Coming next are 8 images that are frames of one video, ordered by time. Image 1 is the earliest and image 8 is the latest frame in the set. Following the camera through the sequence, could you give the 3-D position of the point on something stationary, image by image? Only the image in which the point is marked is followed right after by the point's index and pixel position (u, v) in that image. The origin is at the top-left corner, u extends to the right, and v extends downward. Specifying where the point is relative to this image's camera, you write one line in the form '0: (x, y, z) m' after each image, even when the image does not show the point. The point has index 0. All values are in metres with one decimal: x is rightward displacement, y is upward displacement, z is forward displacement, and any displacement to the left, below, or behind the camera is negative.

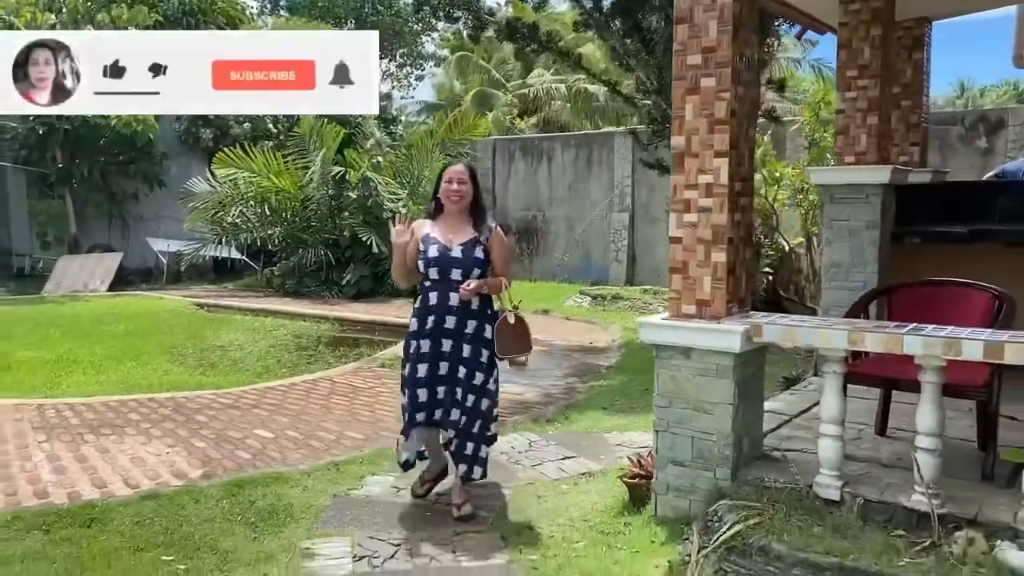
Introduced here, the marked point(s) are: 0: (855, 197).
0: (+2.2, +0.6, +5.7) m
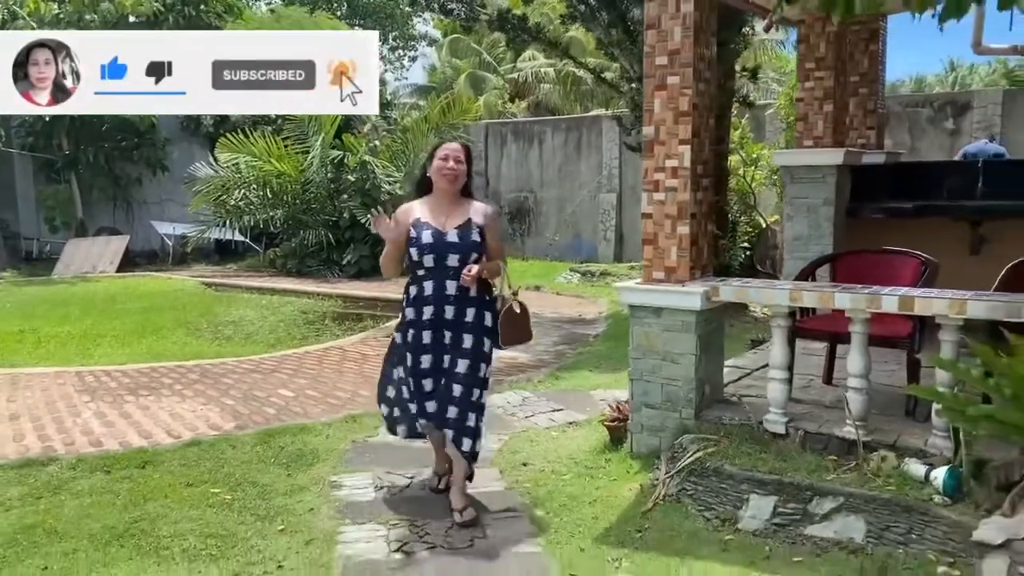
0: (+2.2, +0.8, +6.3) m
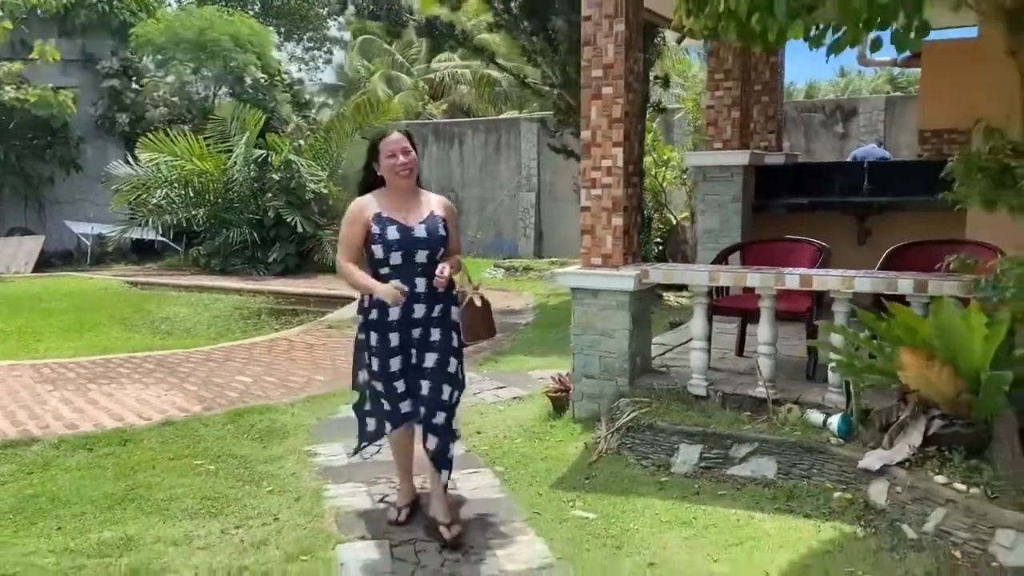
0: (+1.7, +0.9, +7.1) m
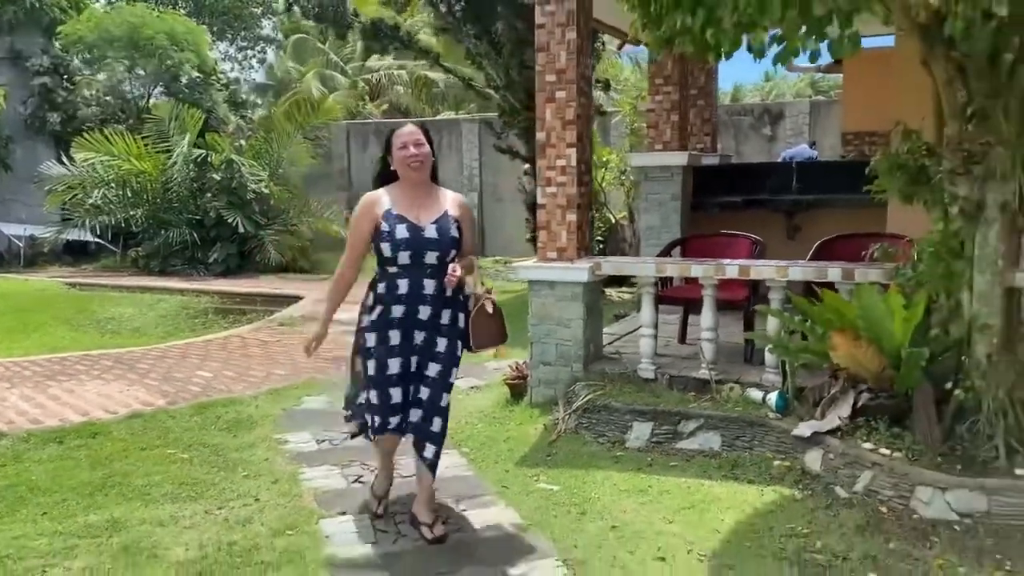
0: (+1.3, +1.0, +7.5) m
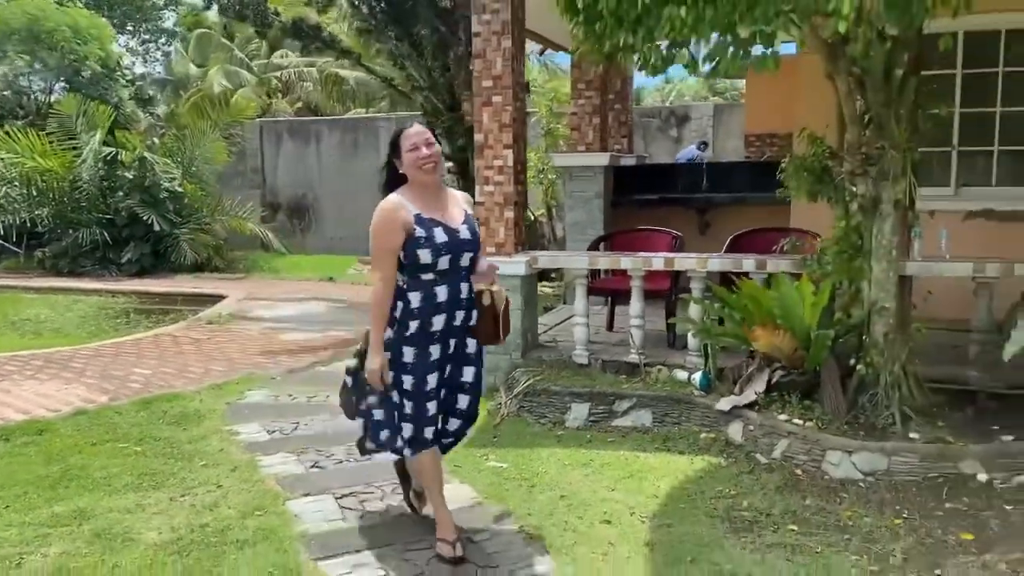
0: (+0.7, +1.0, +7.9) m
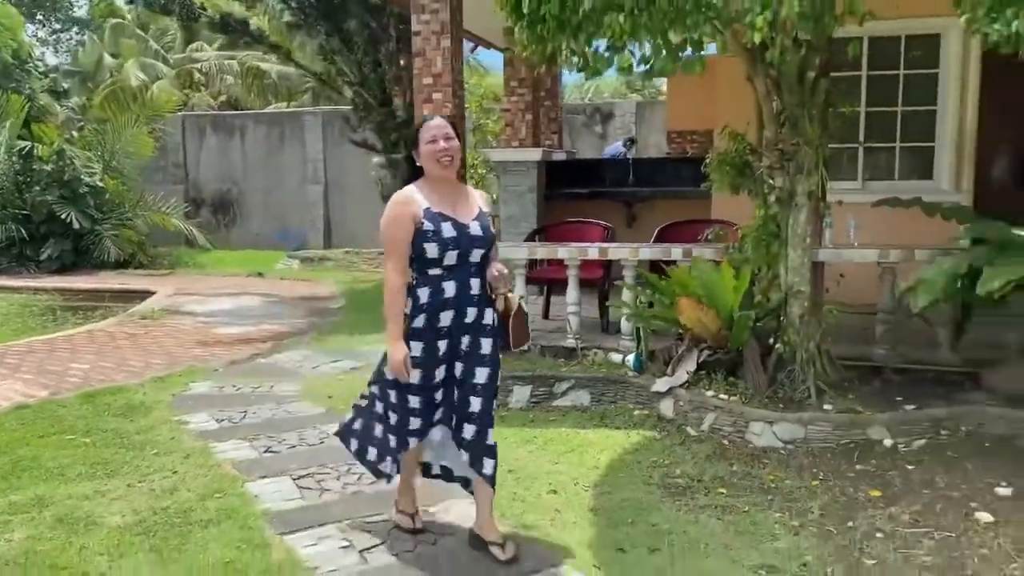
0: (+0.1, +1.1, +8.1) m
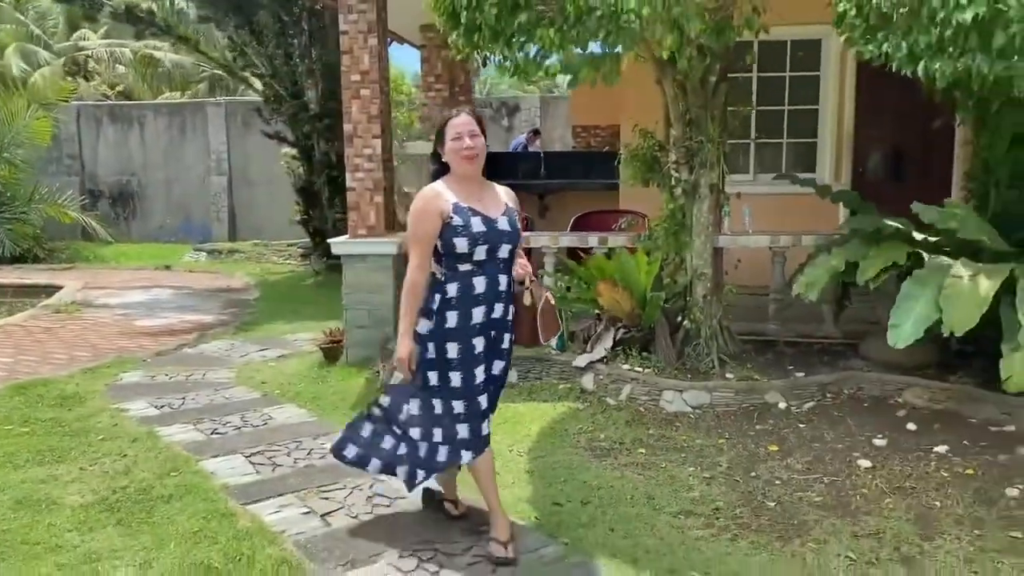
0: (-0.7, +1.2, +8.5) m
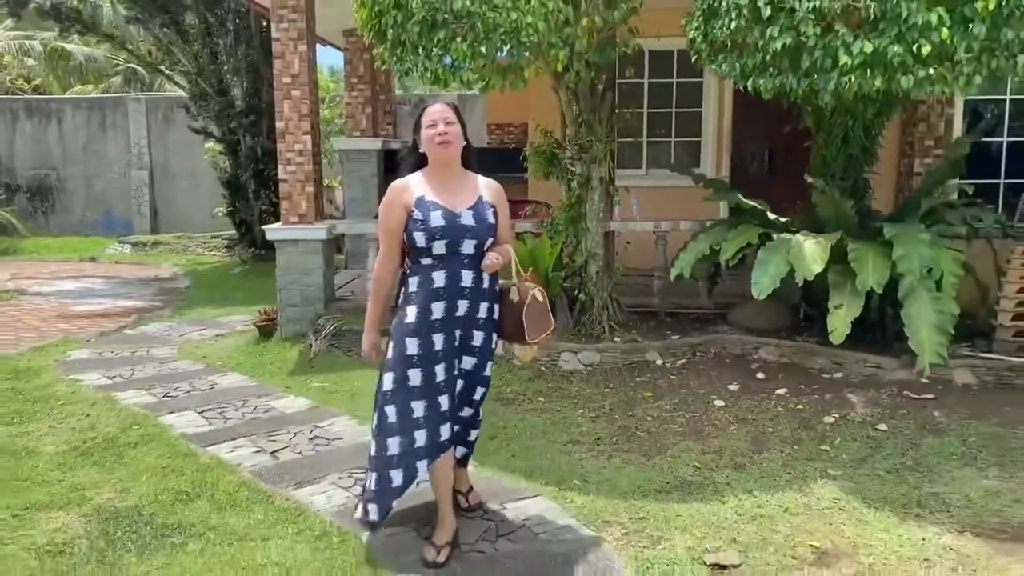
0: (-1.6, +1.4, +9.2) m
